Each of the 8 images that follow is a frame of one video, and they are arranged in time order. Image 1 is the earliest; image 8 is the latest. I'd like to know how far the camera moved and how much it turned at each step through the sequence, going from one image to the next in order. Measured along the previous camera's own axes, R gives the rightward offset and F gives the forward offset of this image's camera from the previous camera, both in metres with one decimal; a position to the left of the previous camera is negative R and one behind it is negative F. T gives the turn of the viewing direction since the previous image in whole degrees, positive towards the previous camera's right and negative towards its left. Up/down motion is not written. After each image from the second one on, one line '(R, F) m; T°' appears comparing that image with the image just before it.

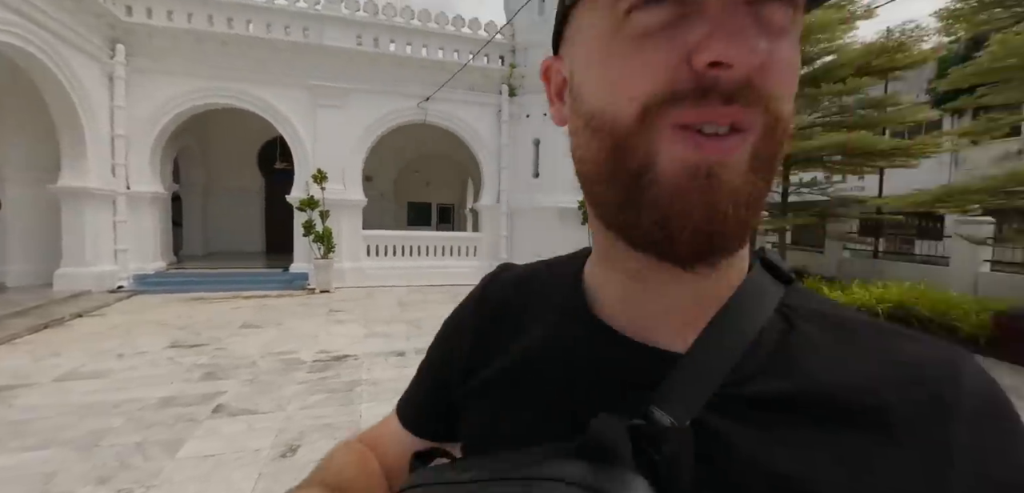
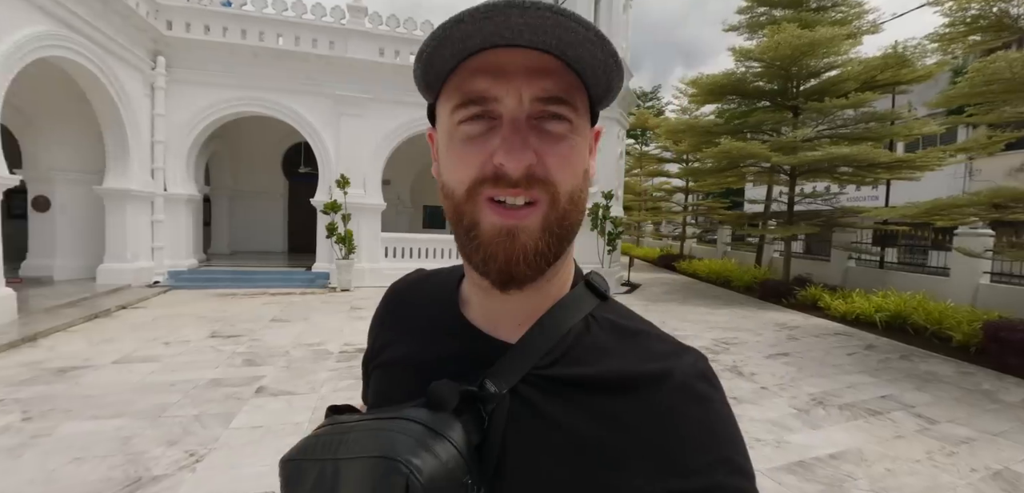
(0.0, -0.4) m; -2°
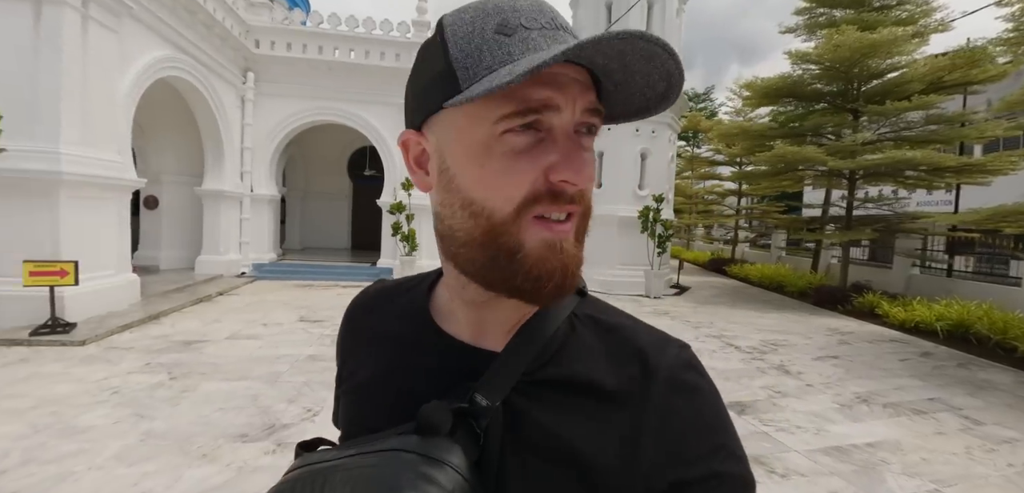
(-0.1, -0.5) m; -6°
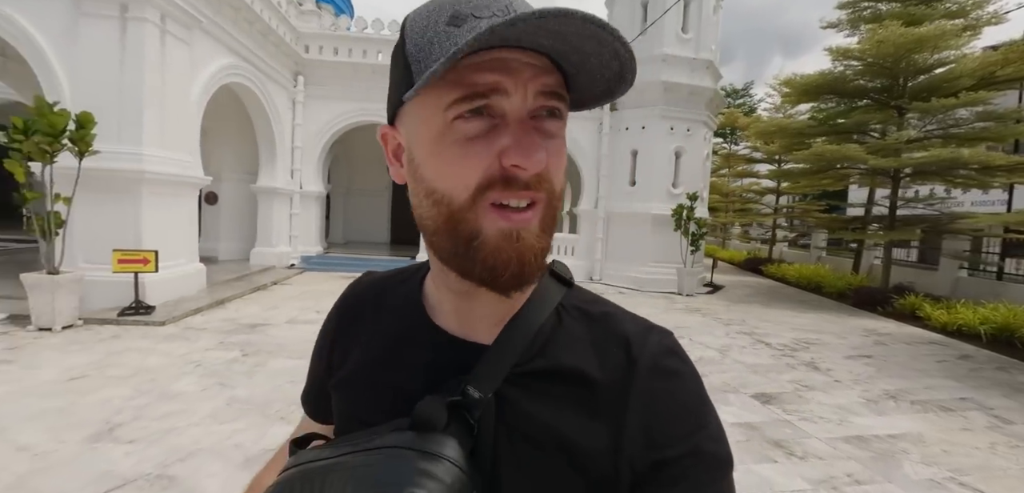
(-0.1, -0.3) m; -4°
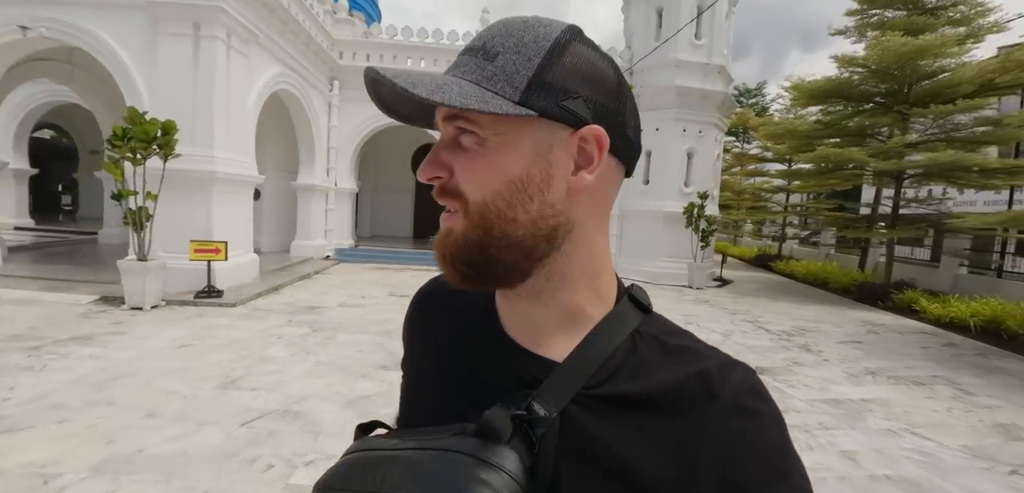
(-0.2, -0.7) m; -1°
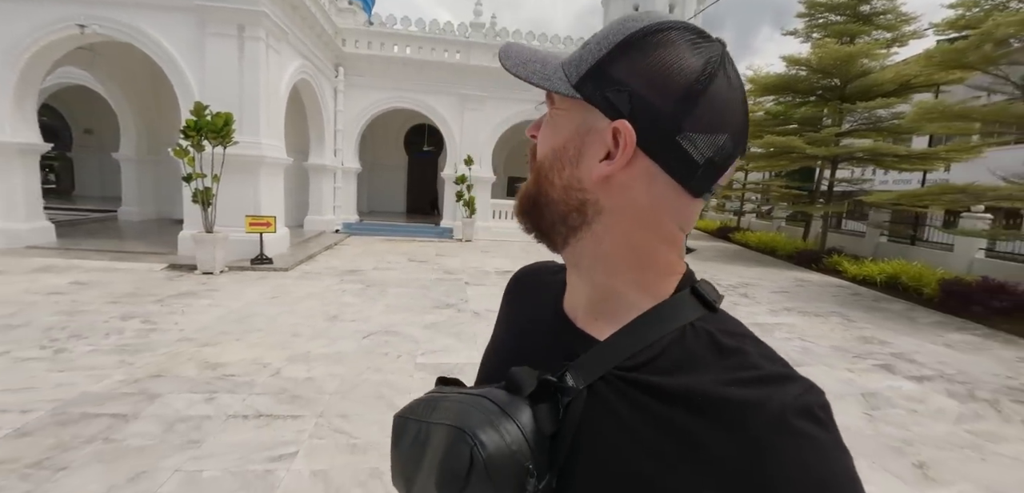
(-0.6, -1.5) m; +3°
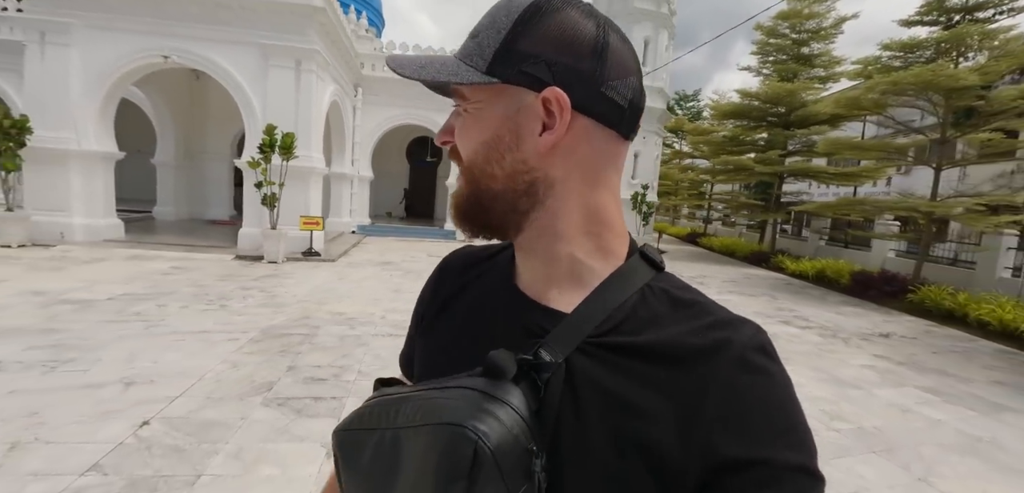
(-0.6, -1.9) m; +3°
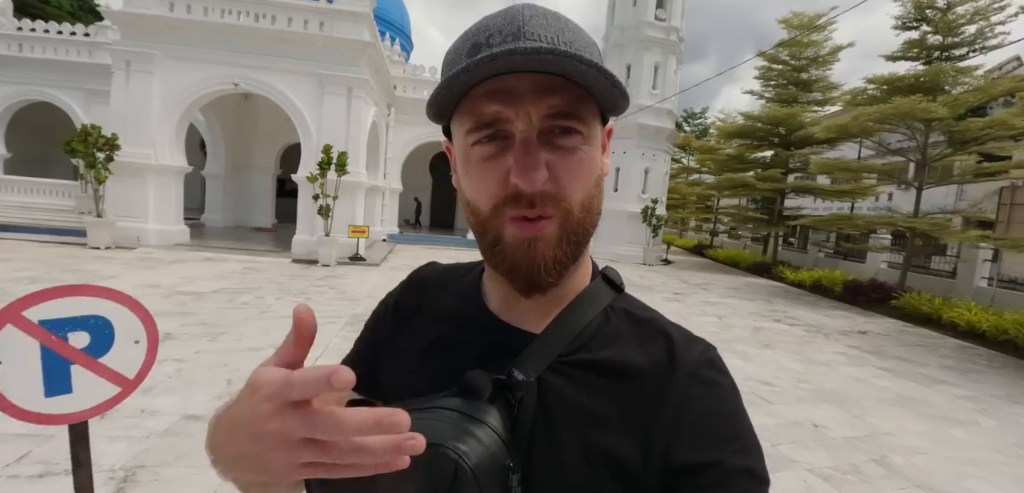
(-0.5, -1.2) m; -1°
